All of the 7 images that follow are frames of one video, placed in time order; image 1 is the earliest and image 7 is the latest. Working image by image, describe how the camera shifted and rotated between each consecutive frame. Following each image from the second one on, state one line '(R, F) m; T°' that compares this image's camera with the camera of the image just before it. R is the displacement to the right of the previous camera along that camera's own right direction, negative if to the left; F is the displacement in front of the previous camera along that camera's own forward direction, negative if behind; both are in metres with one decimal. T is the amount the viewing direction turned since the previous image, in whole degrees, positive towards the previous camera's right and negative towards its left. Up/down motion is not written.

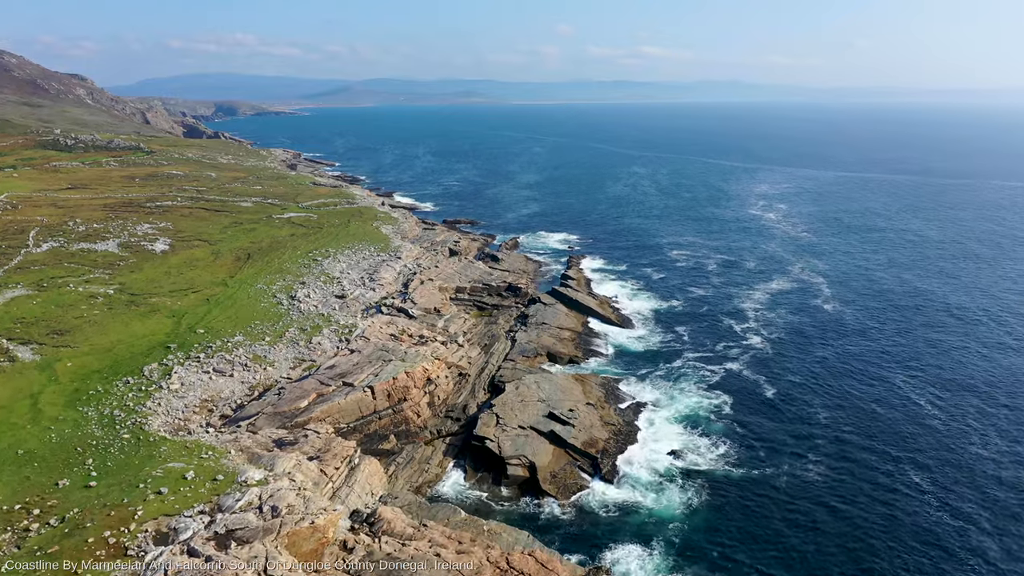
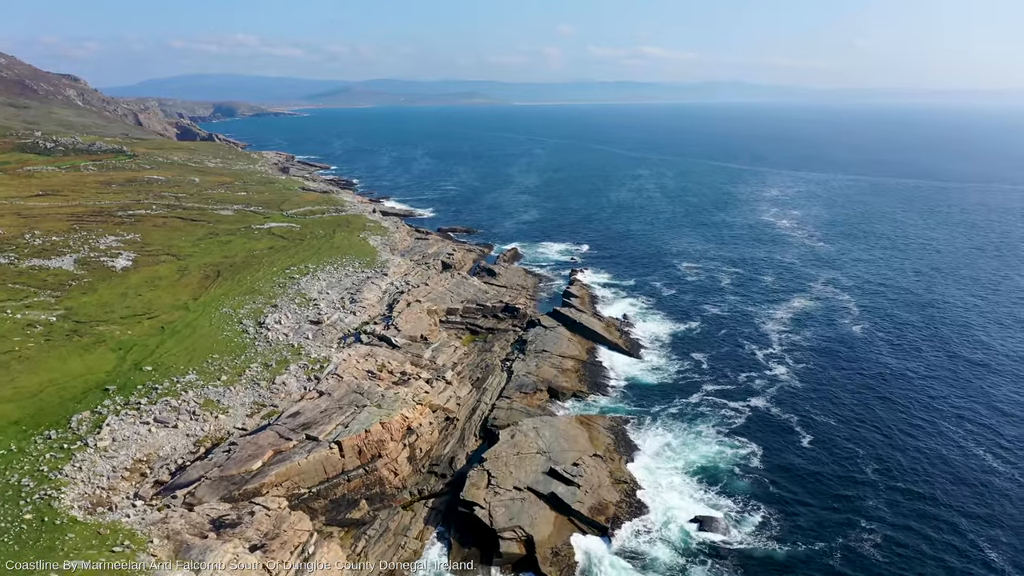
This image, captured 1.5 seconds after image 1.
(+0.5, +6.9) m; 0°
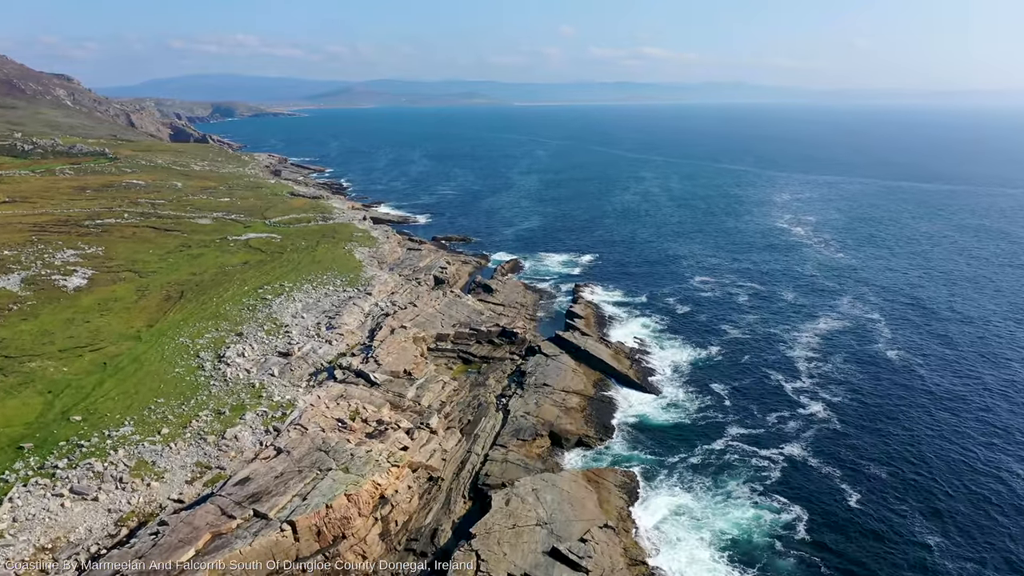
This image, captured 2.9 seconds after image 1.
(+0.4, +7.0) m; 0°
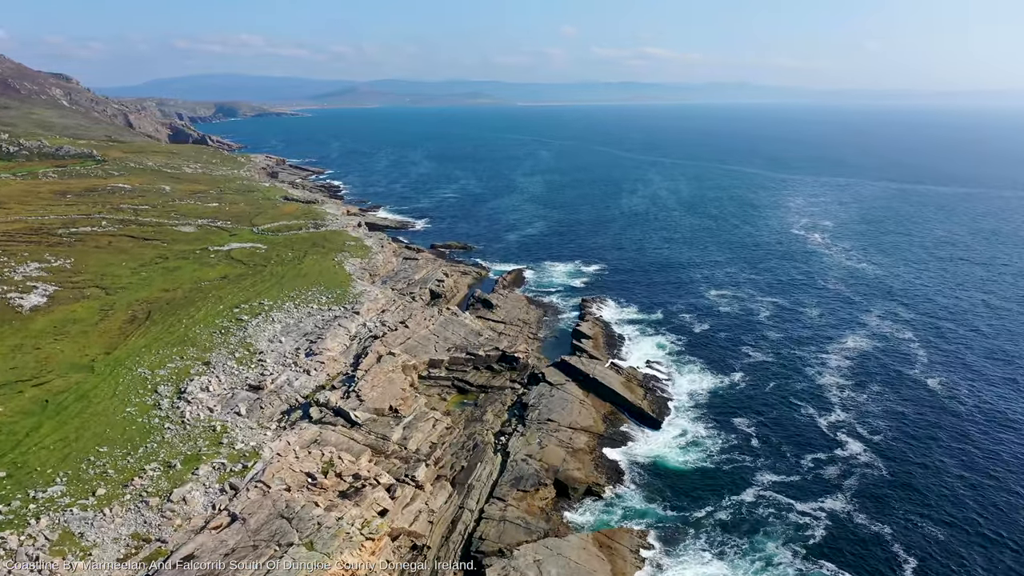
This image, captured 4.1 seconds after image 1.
(+0.3, +5.8) m; 0°
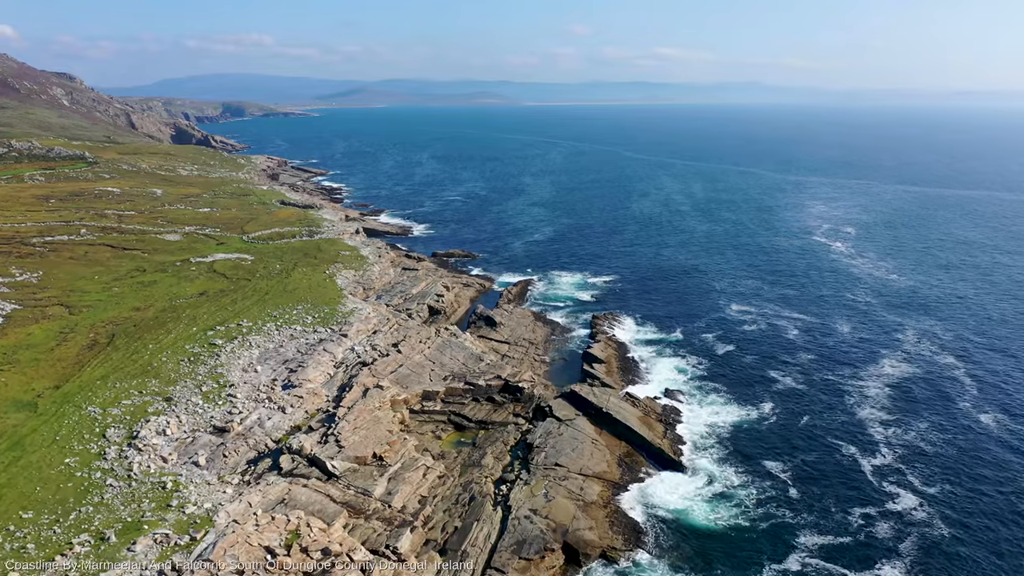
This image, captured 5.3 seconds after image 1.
(+0.3, +5.8) m; -1°
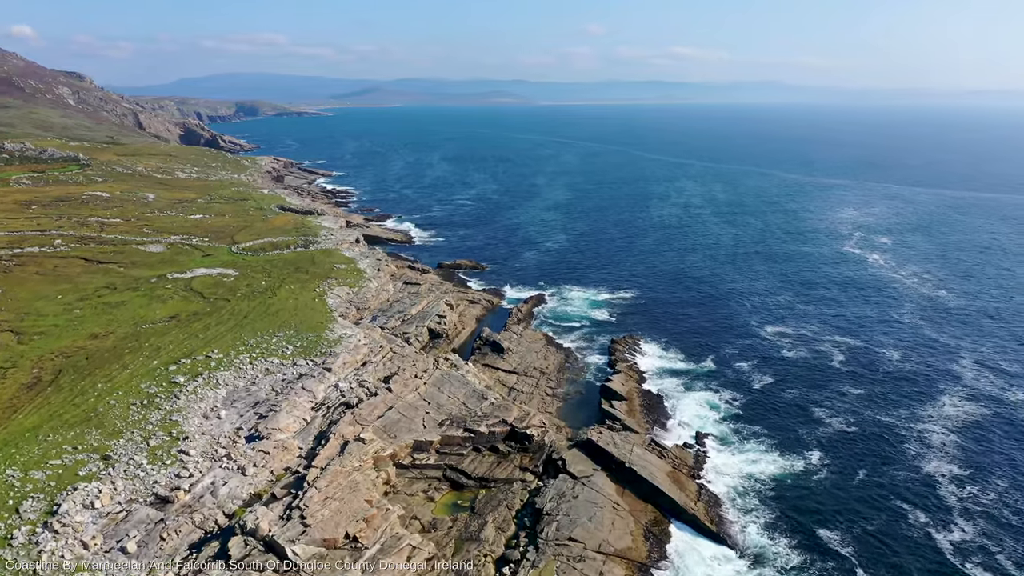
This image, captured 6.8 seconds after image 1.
(+0.3, +7.2) m; -1°
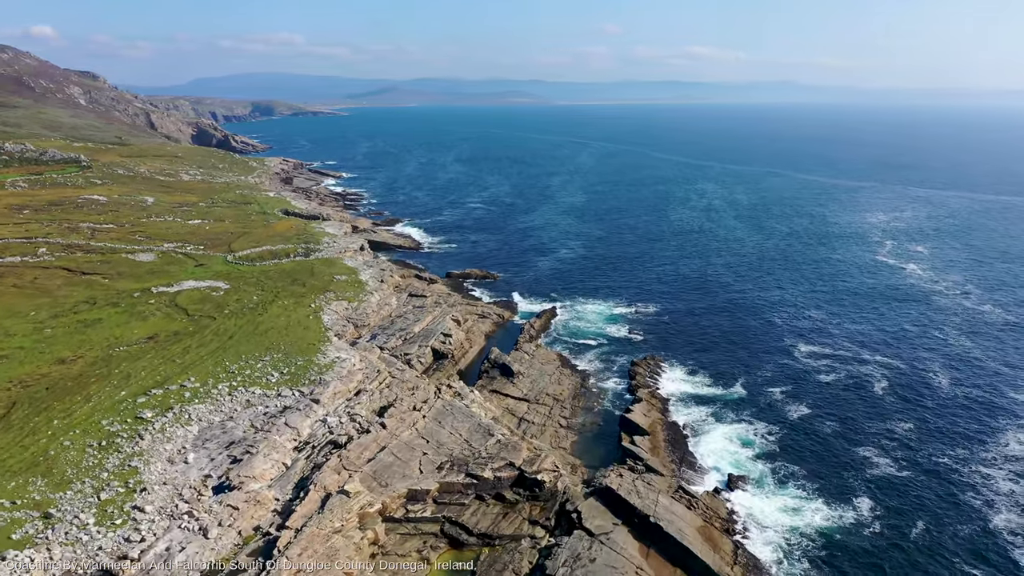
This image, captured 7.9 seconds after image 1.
(+0.3, +5.3) m; -1°
